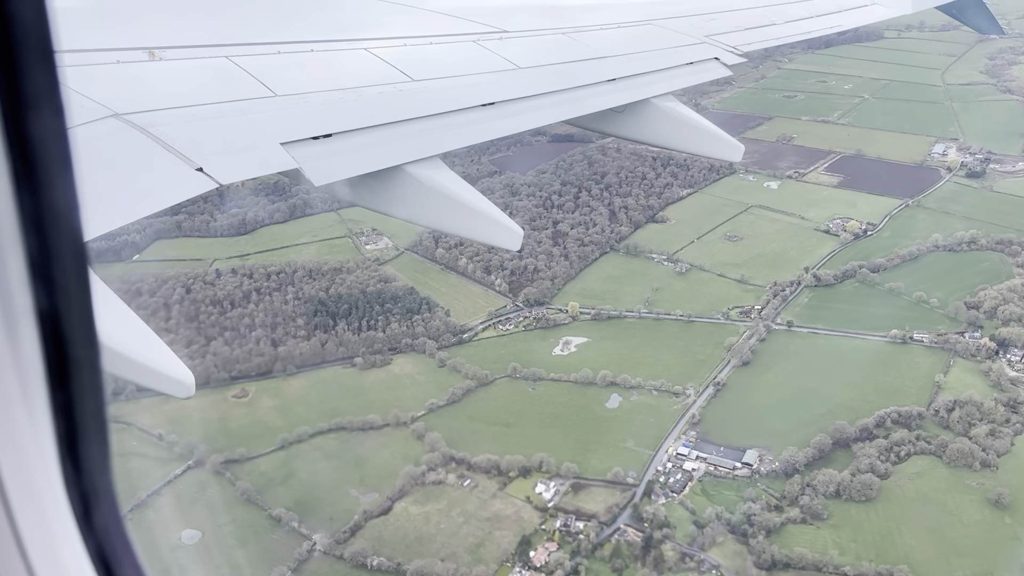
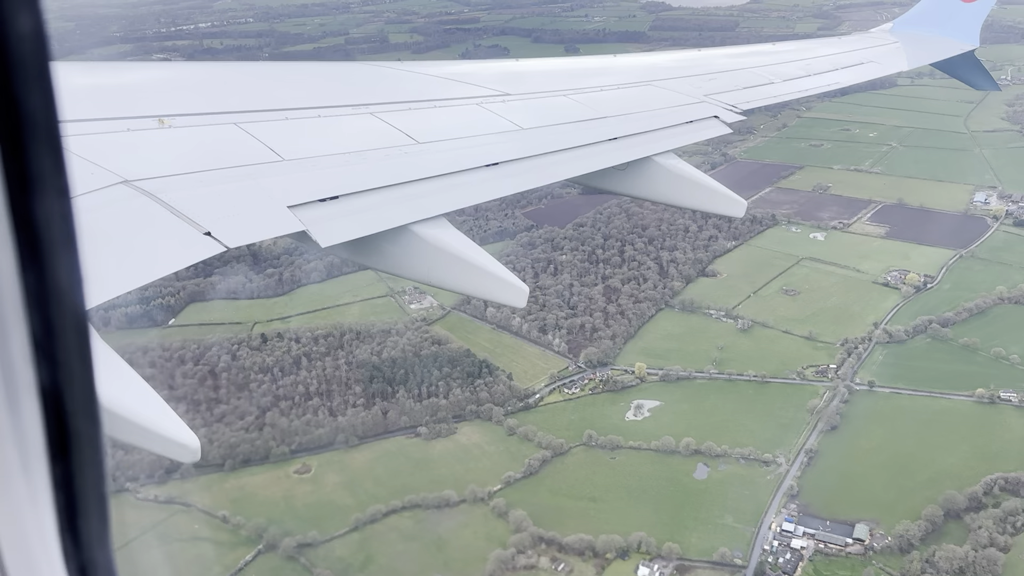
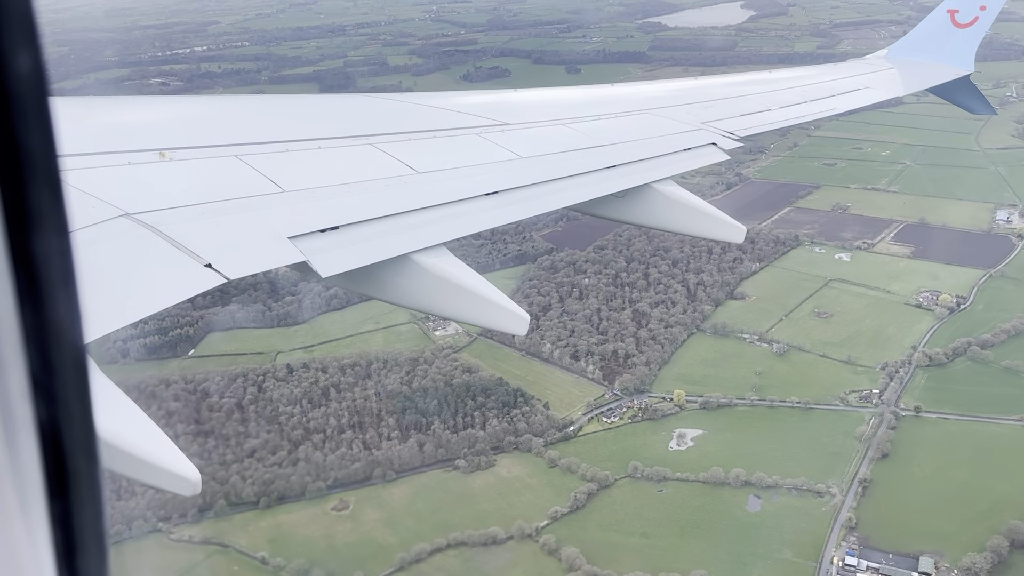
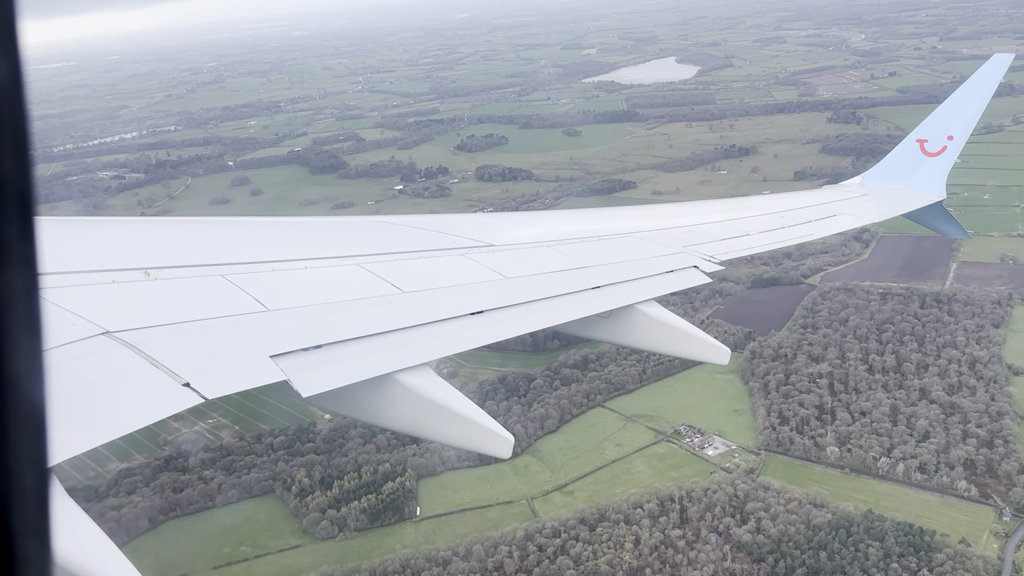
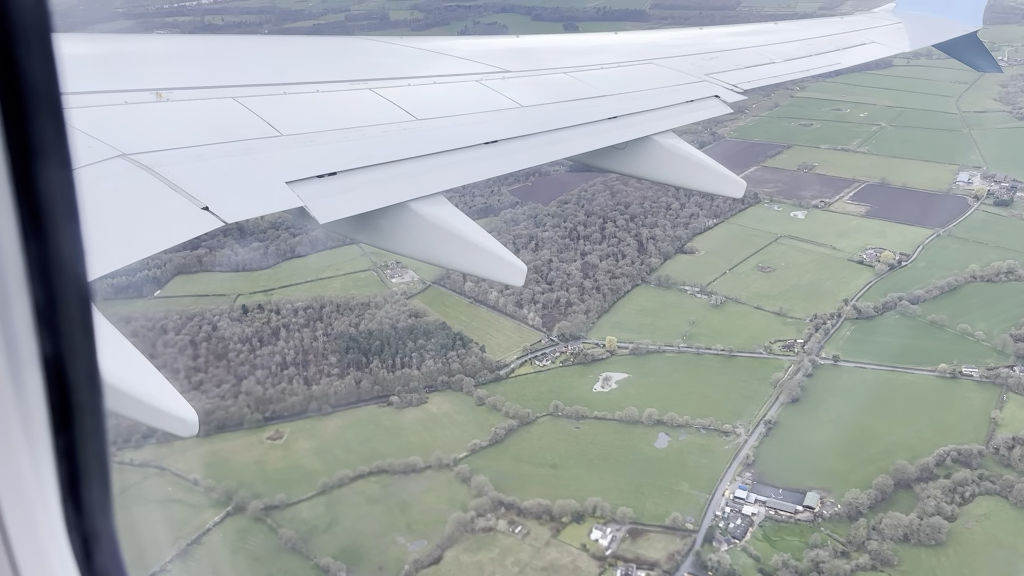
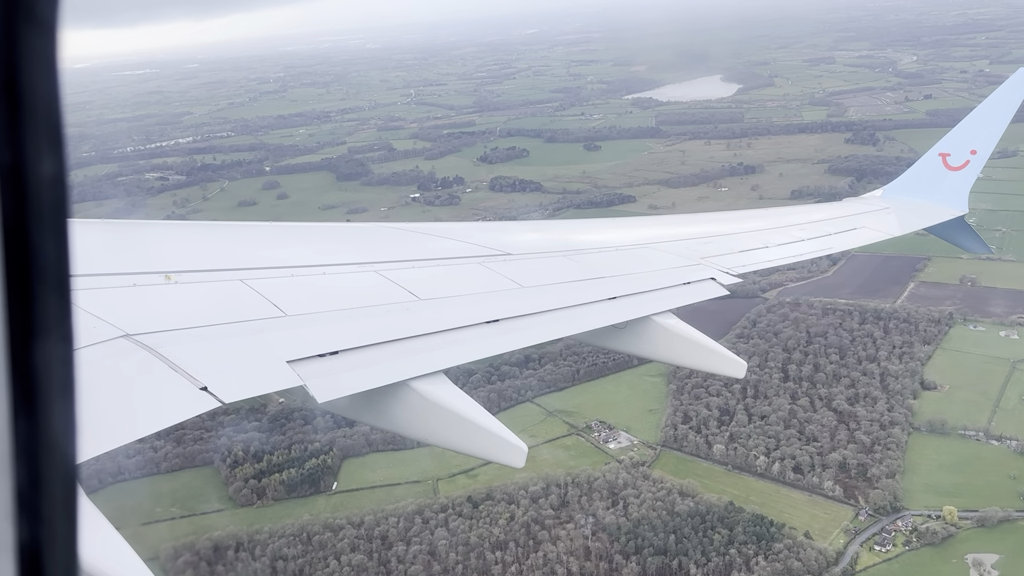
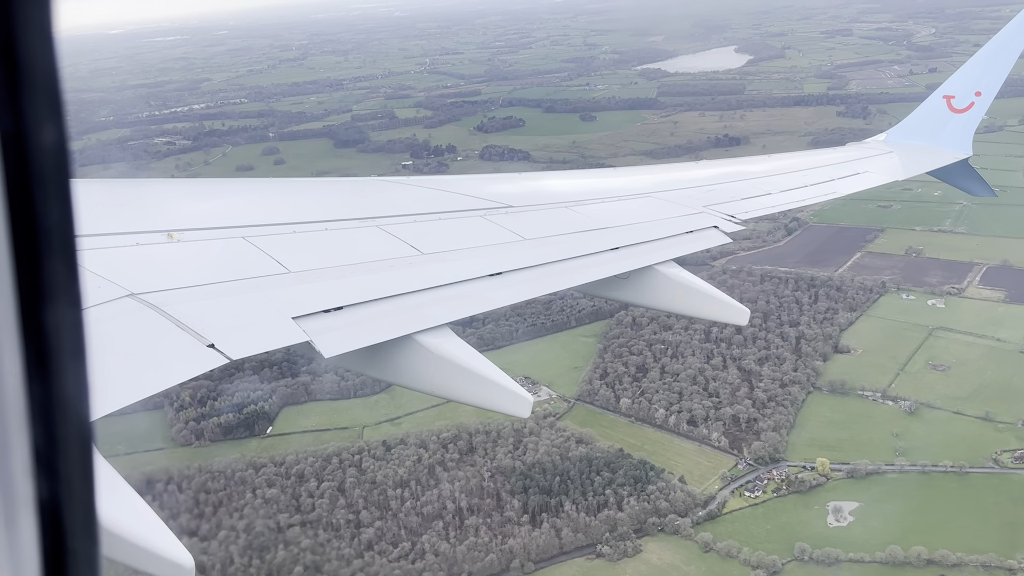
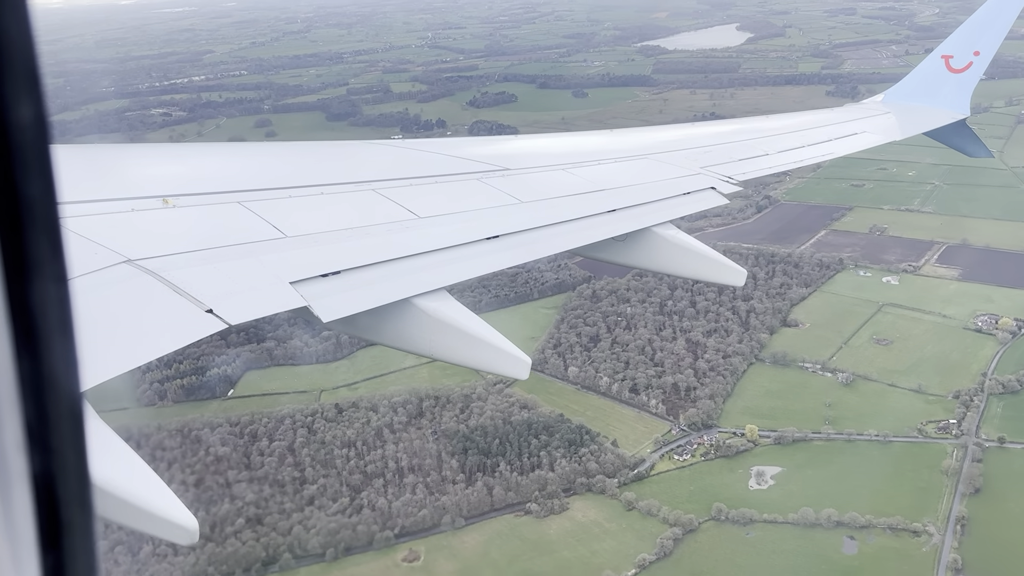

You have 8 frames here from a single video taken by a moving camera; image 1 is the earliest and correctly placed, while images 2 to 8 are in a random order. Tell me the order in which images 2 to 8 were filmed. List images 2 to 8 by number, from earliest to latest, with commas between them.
5, 2, 3, 8, 7, 6, 4
